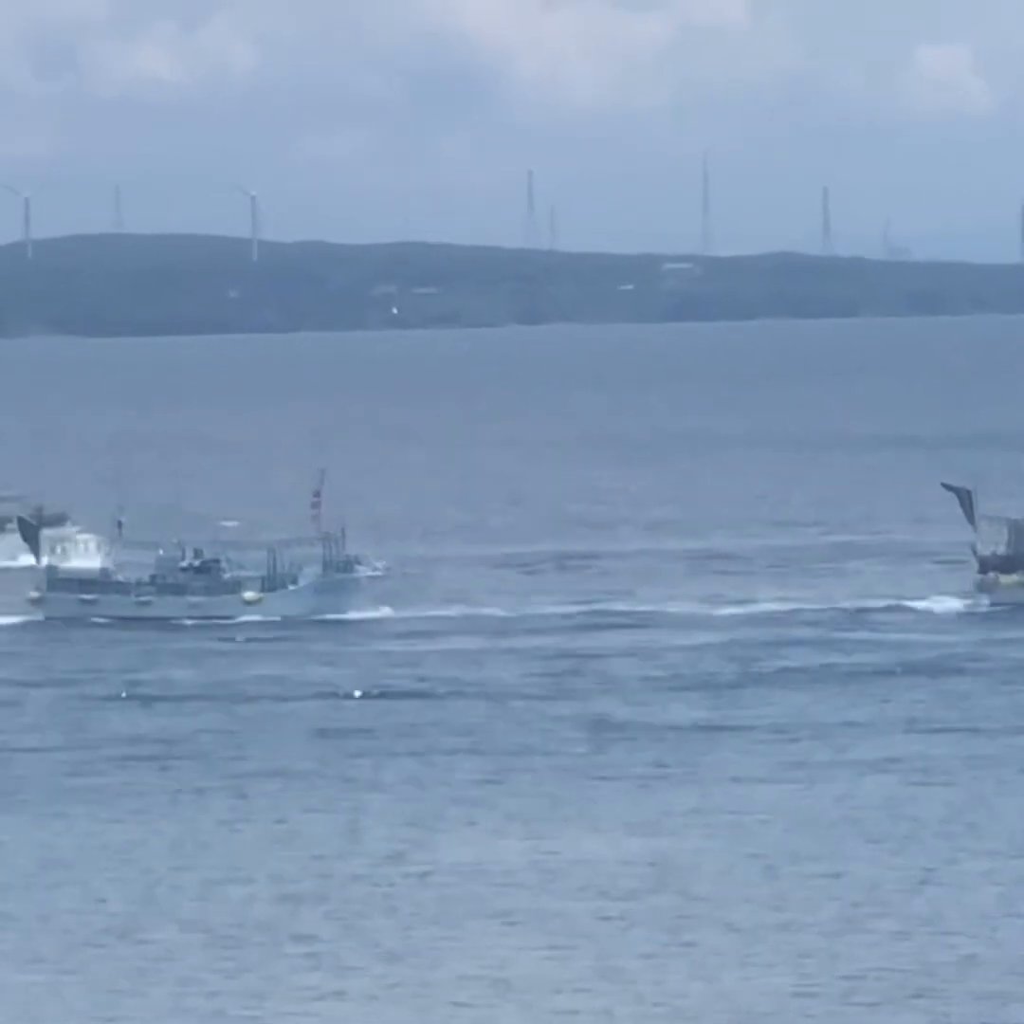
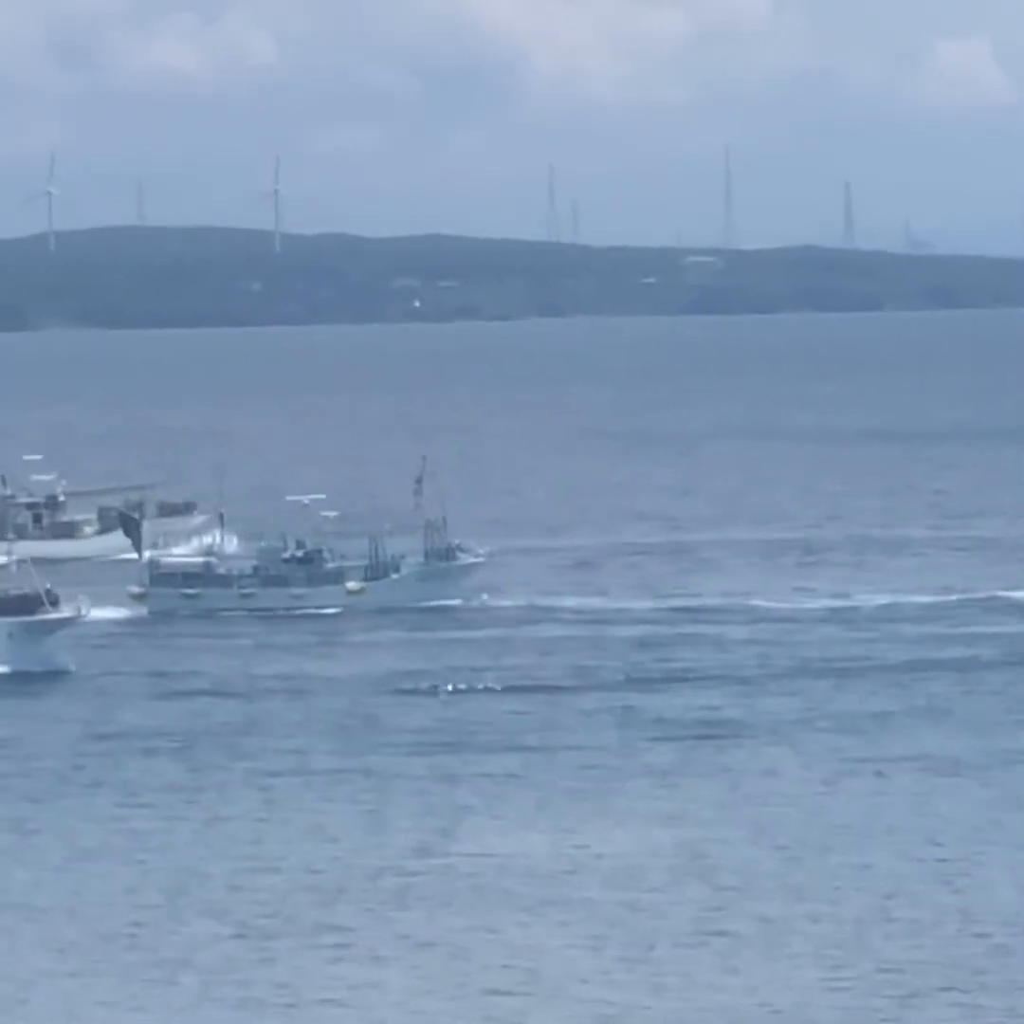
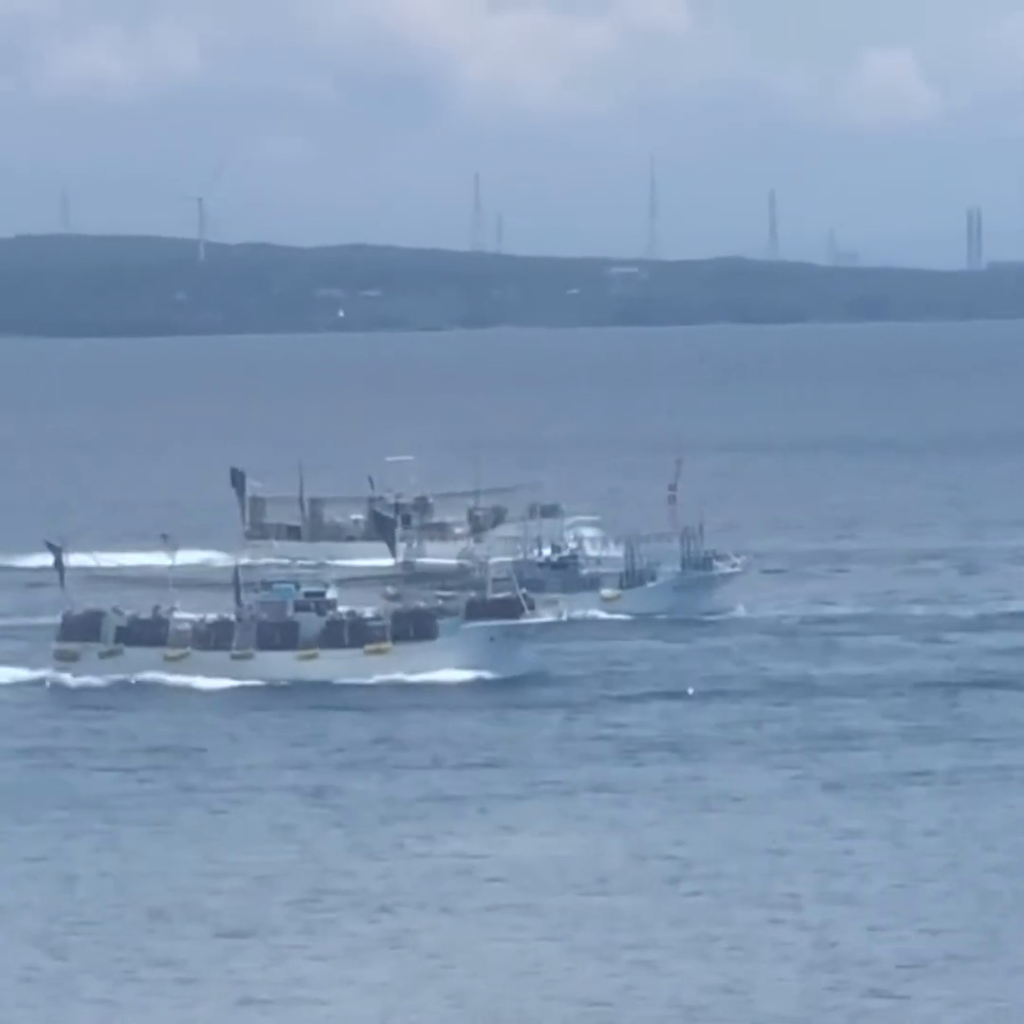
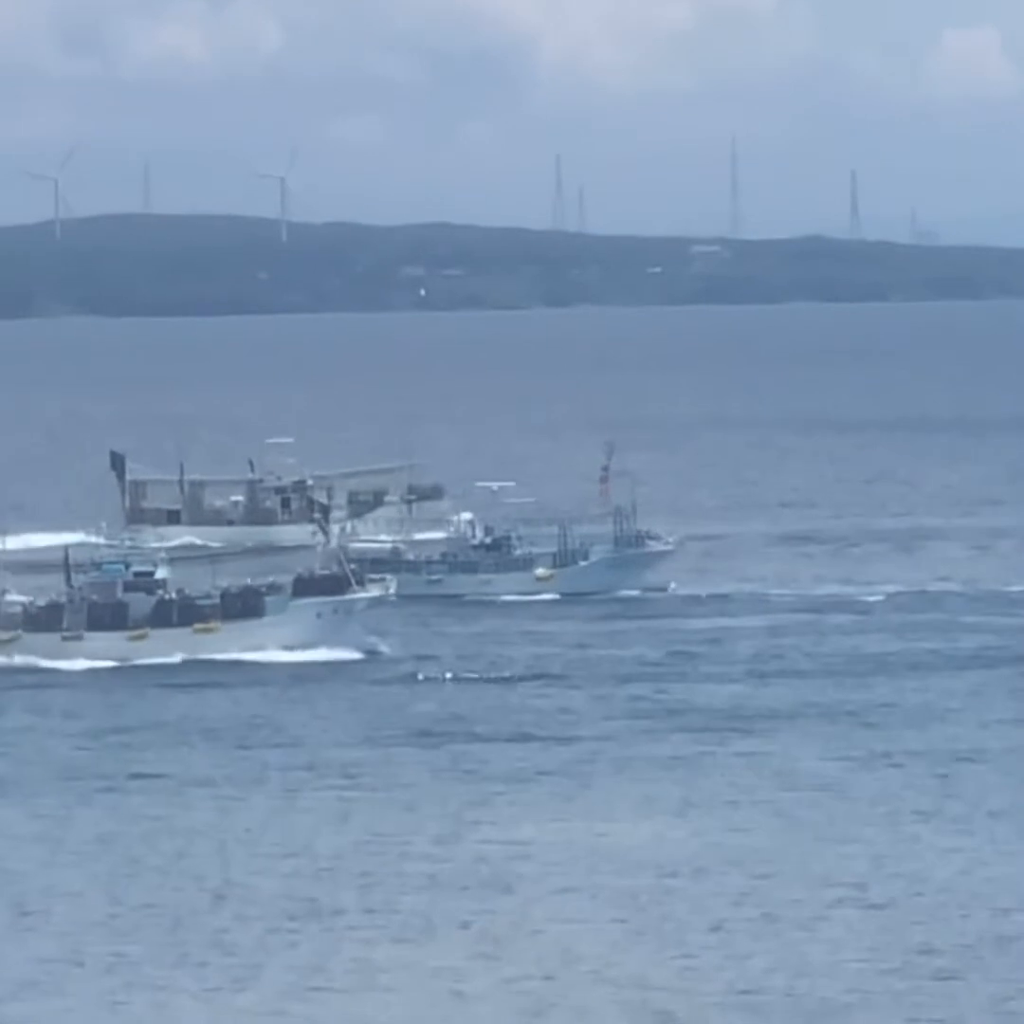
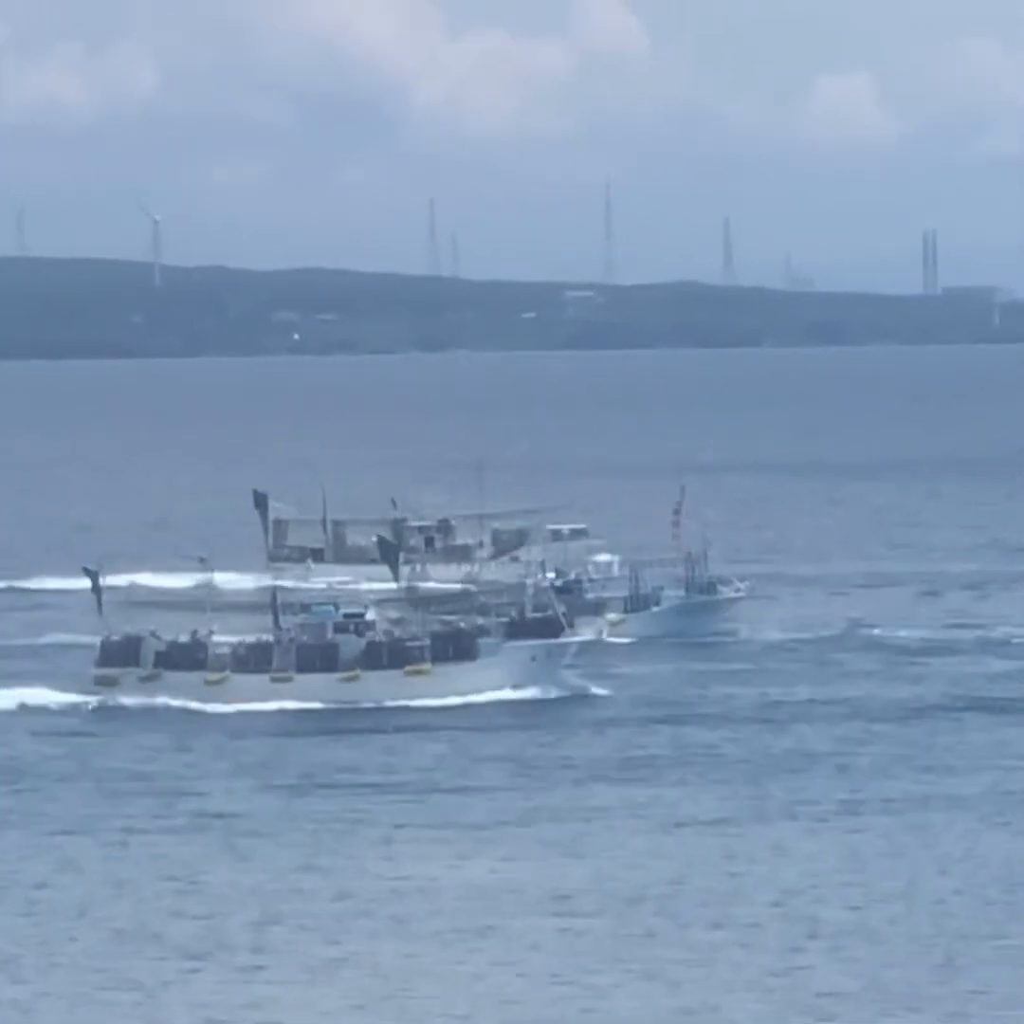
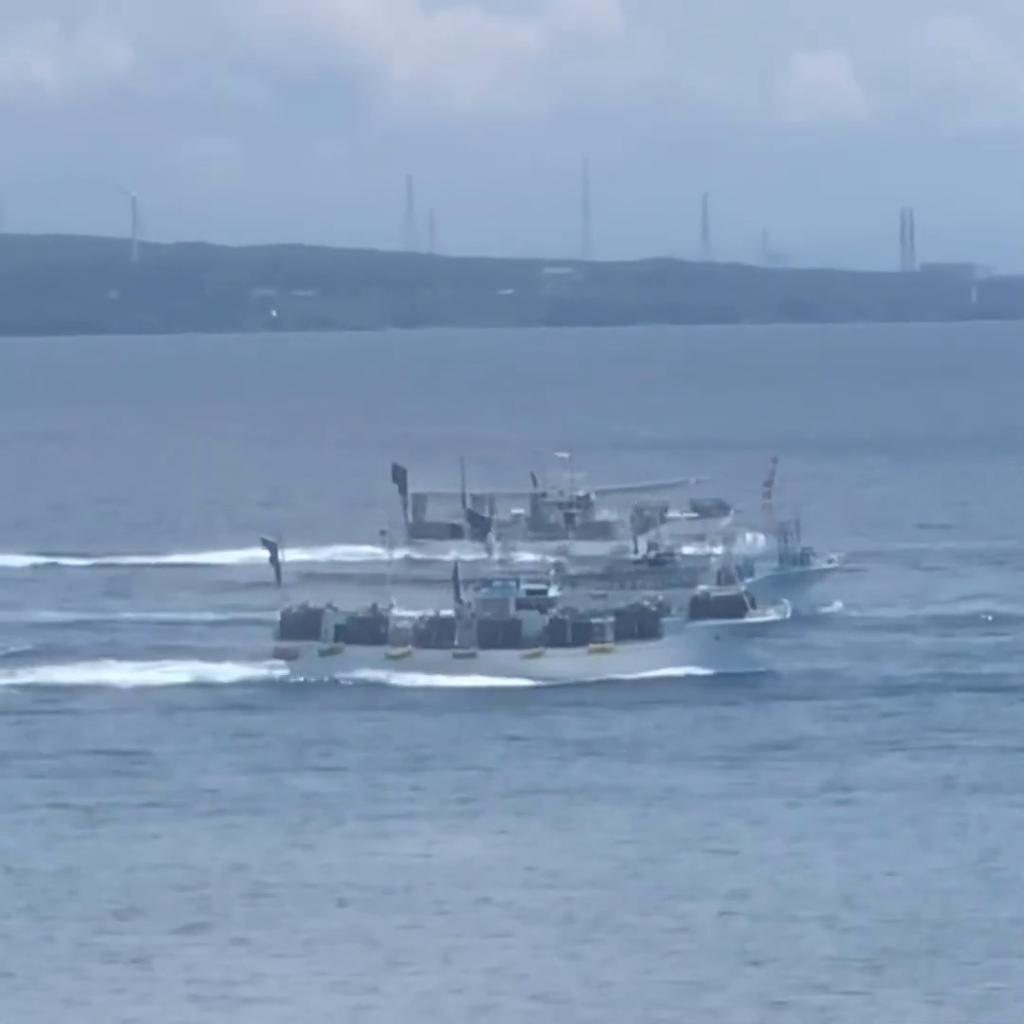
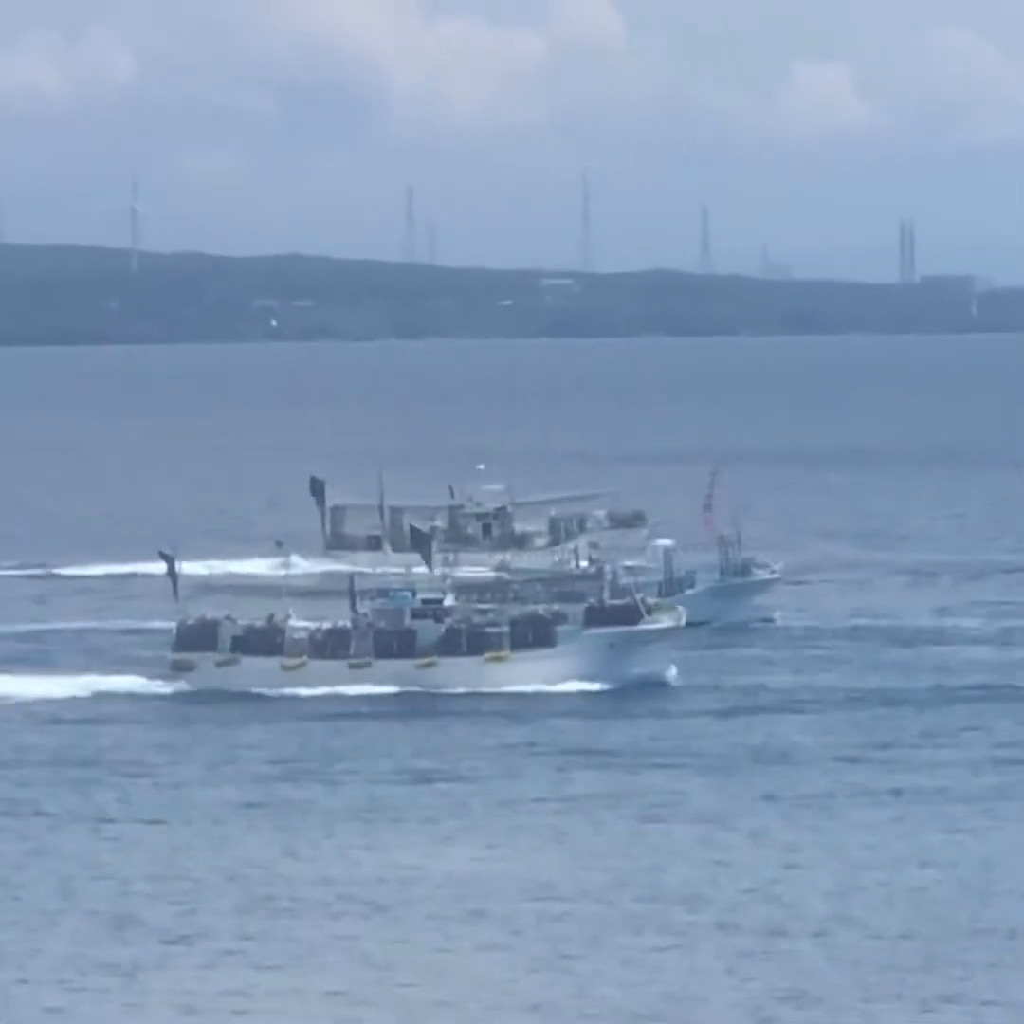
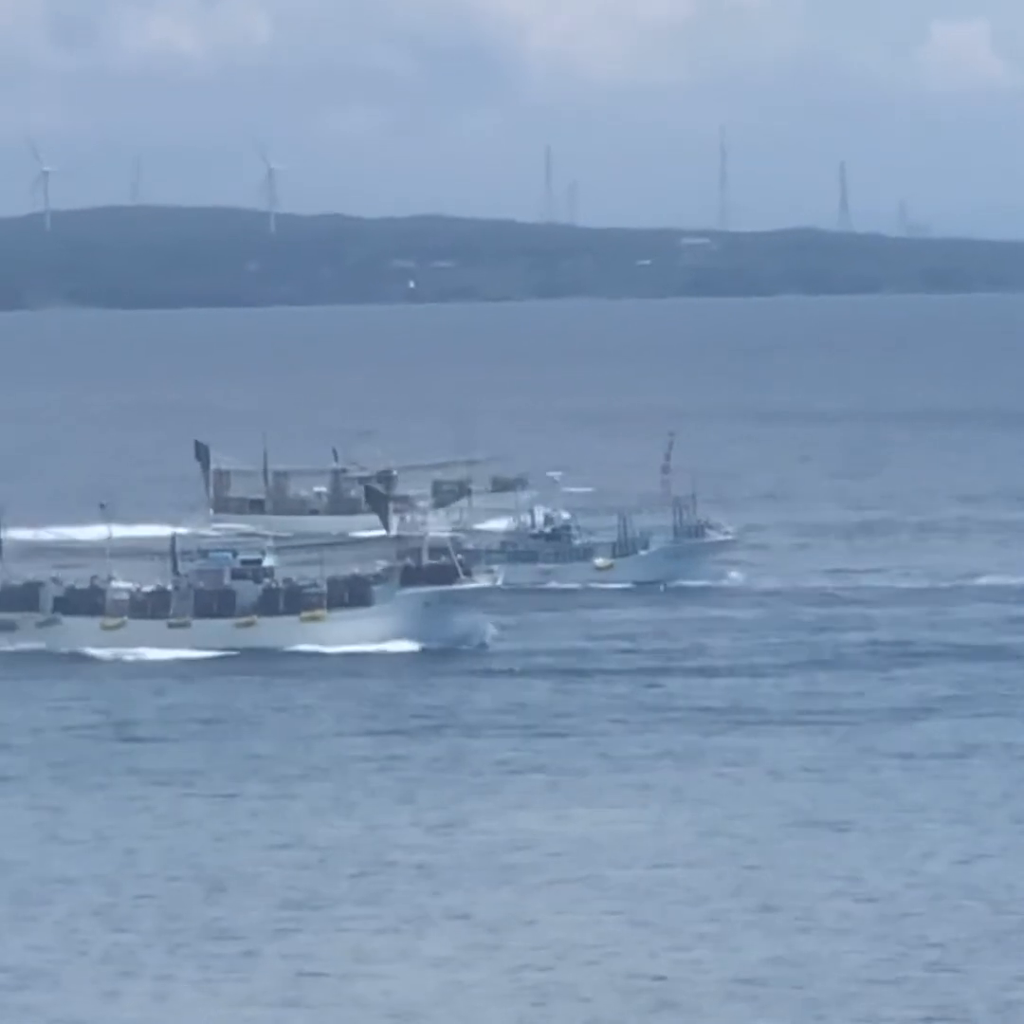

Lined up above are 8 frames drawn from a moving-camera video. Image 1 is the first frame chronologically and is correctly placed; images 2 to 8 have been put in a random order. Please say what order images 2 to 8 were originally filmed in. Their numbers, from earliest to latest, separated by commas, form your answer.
2, 4, 8, 3, 5, 7, 6
